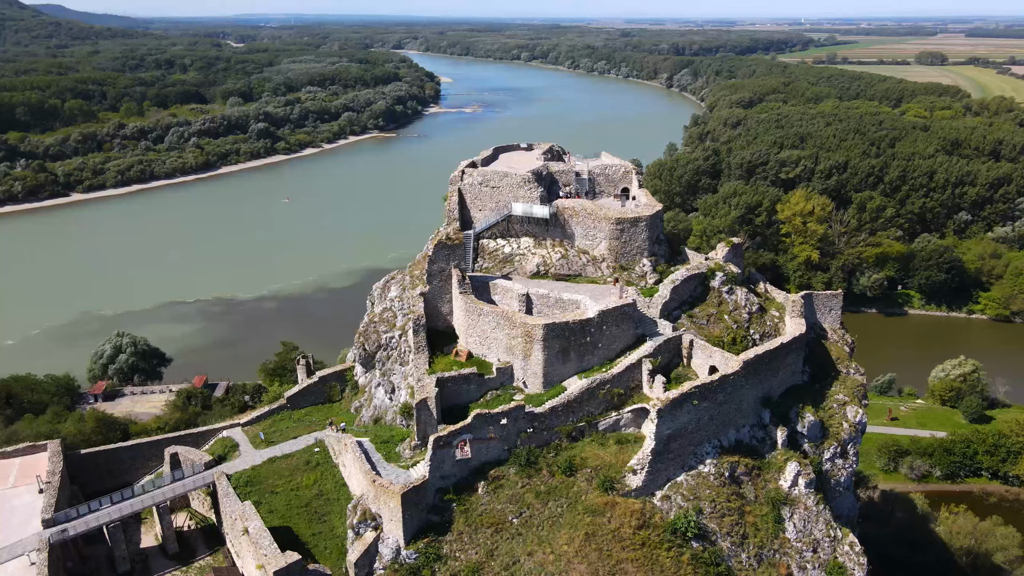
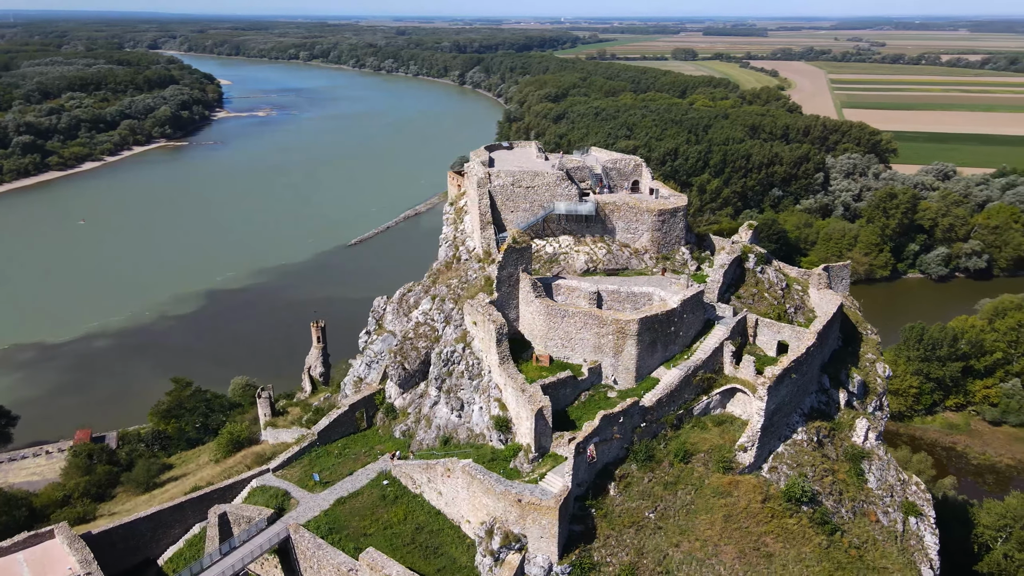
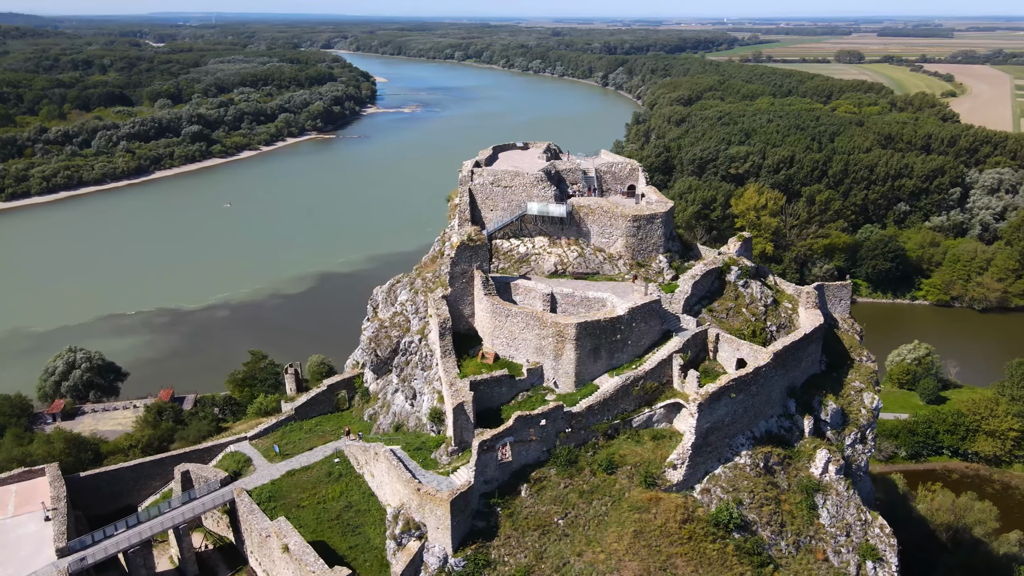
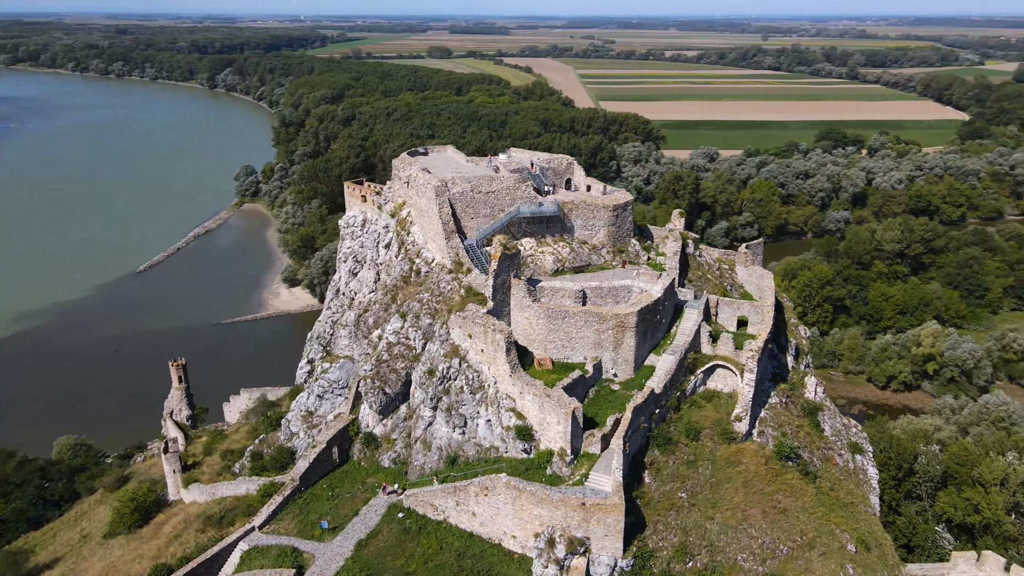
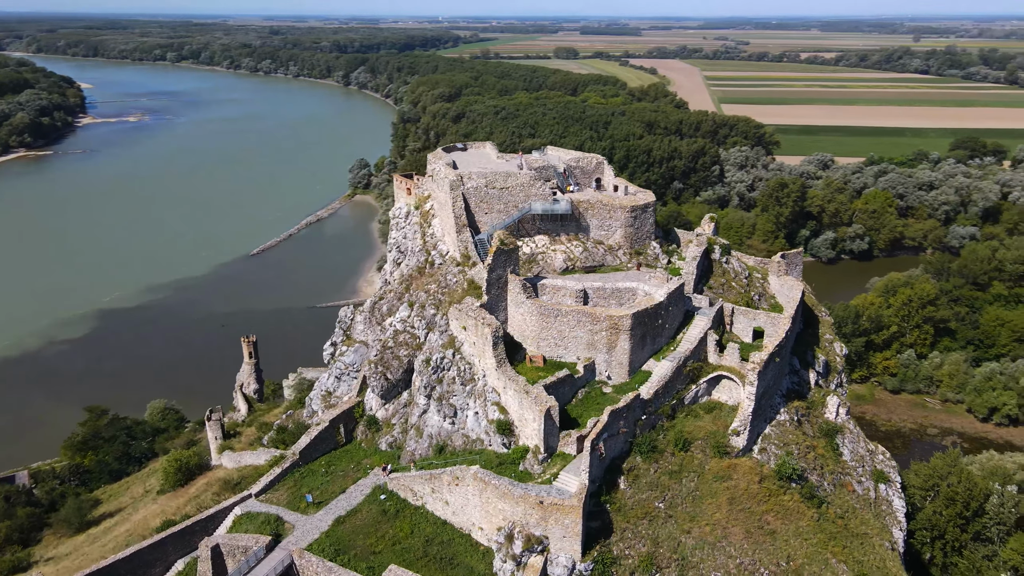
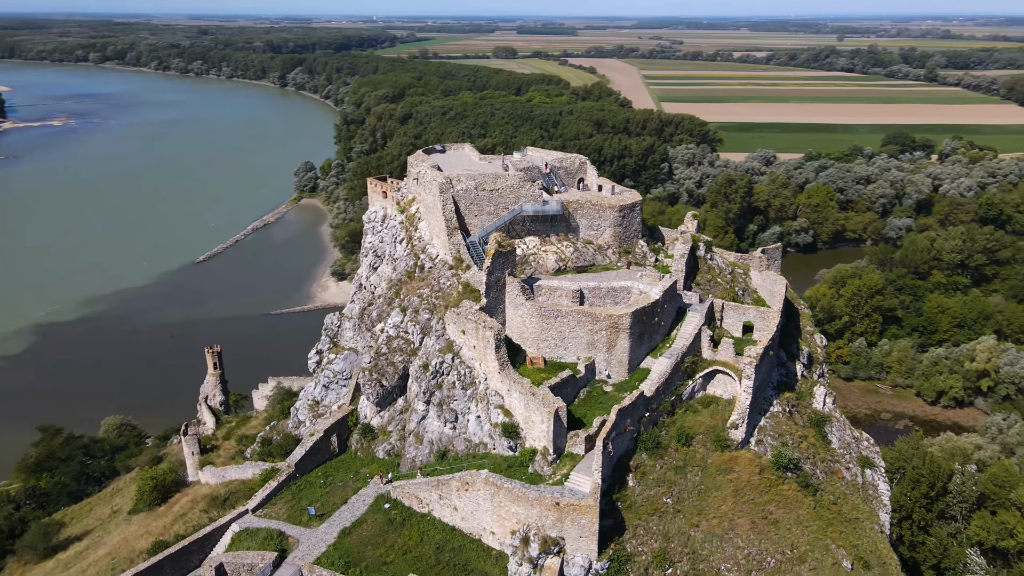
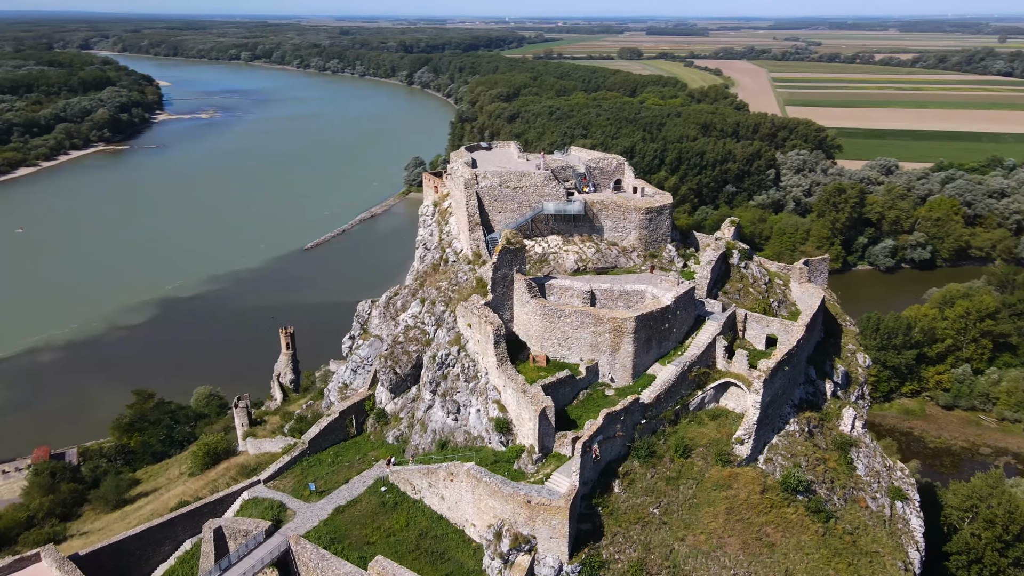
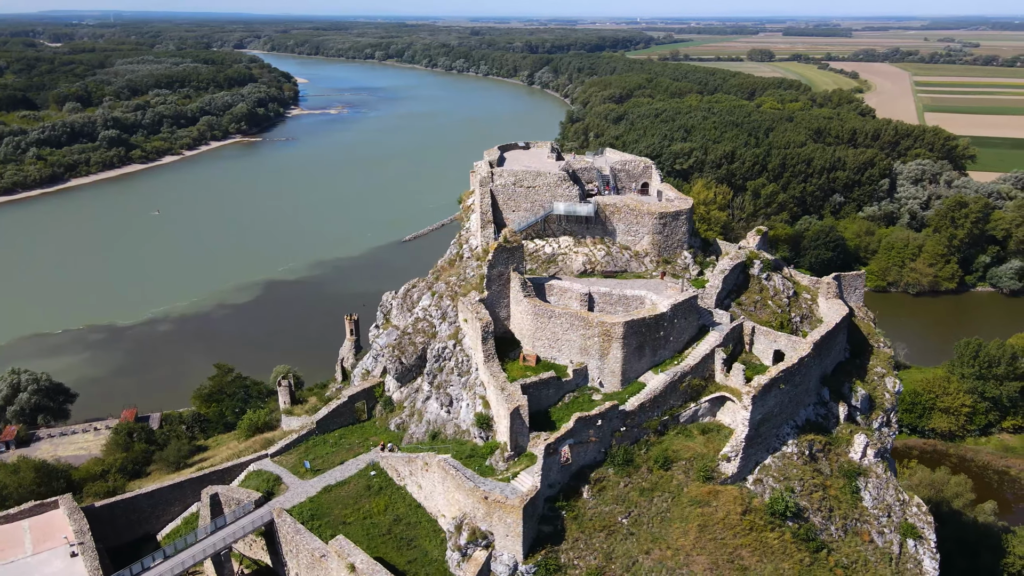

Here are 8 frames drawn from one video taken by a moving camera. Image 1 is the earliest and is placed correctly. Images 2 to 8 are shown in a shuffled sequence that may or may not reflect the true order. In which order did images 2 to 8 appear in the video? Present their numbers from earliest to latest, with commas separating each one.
3, 8, 2, 7, 5, 6, 4
